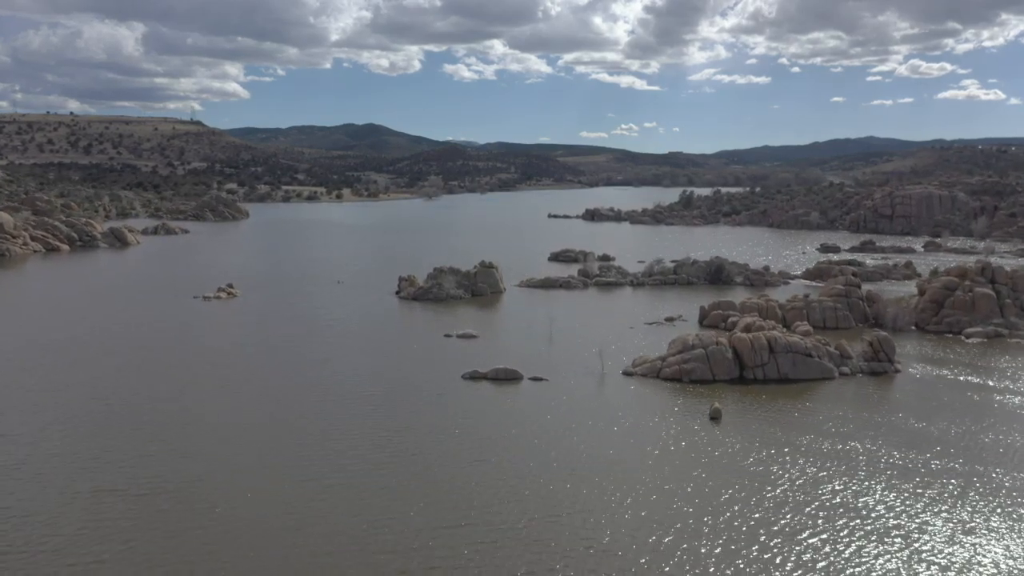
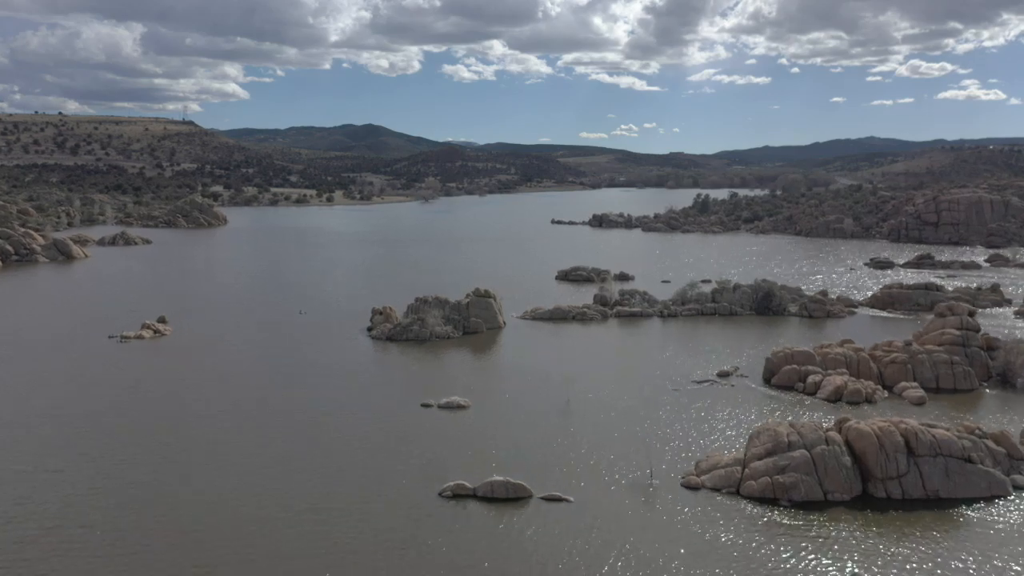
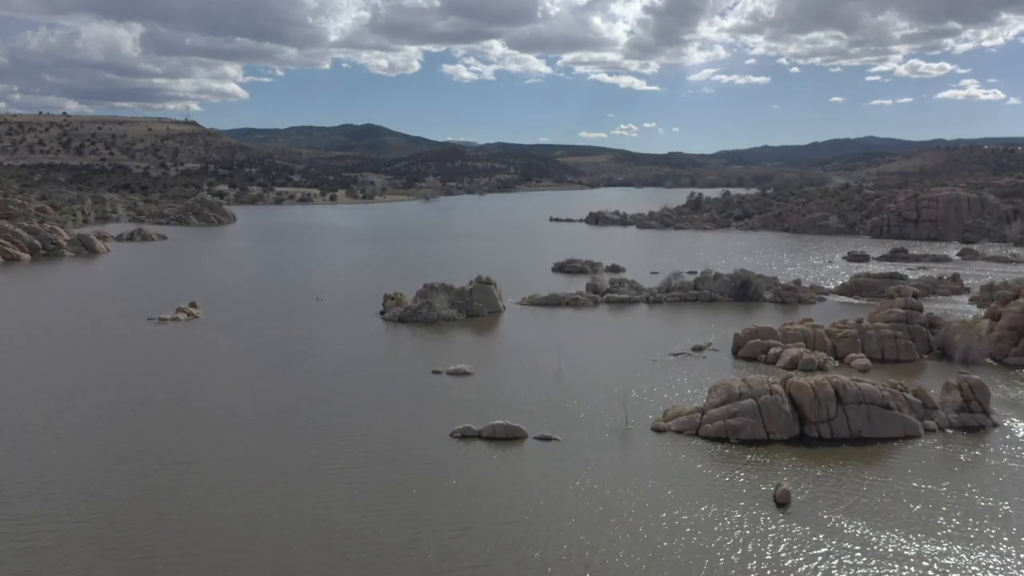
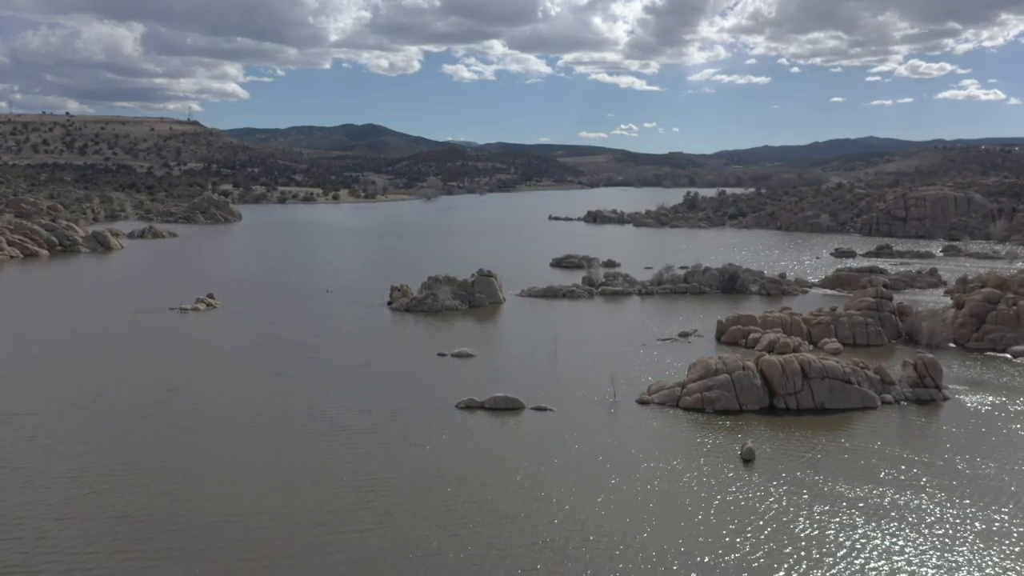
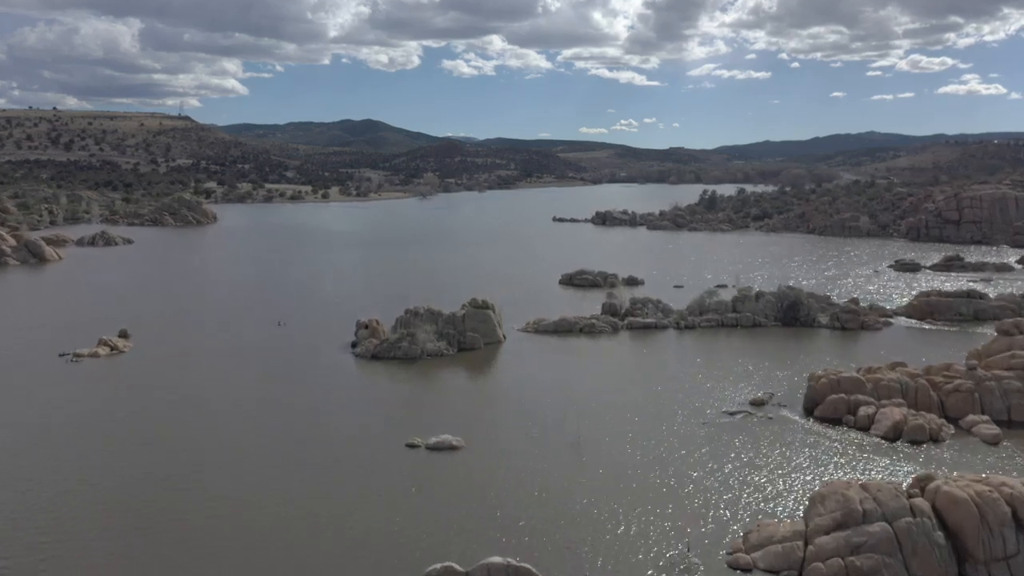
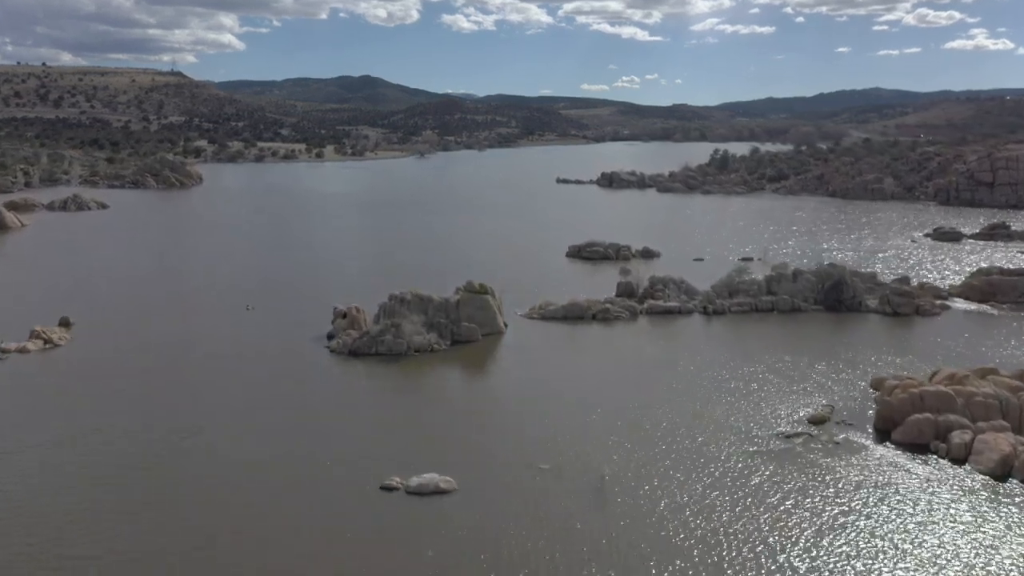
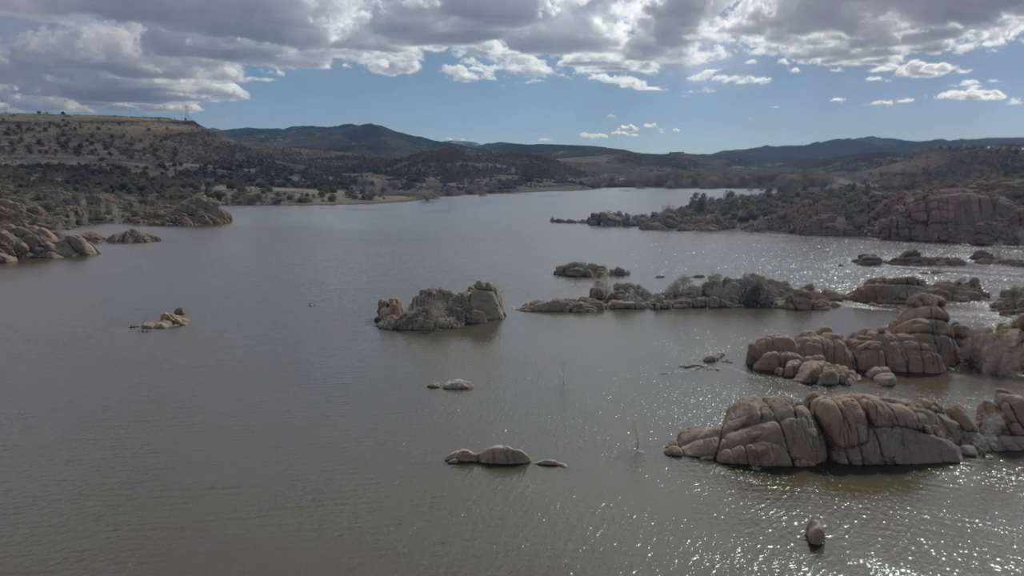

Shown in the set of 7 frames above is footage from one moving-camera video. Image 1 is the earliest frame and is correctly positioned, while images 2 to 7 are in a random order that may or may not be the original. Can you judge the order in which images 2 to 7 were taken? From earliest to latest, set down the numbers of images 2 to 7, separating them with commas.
4, 3, 7, 2, 5, 6
